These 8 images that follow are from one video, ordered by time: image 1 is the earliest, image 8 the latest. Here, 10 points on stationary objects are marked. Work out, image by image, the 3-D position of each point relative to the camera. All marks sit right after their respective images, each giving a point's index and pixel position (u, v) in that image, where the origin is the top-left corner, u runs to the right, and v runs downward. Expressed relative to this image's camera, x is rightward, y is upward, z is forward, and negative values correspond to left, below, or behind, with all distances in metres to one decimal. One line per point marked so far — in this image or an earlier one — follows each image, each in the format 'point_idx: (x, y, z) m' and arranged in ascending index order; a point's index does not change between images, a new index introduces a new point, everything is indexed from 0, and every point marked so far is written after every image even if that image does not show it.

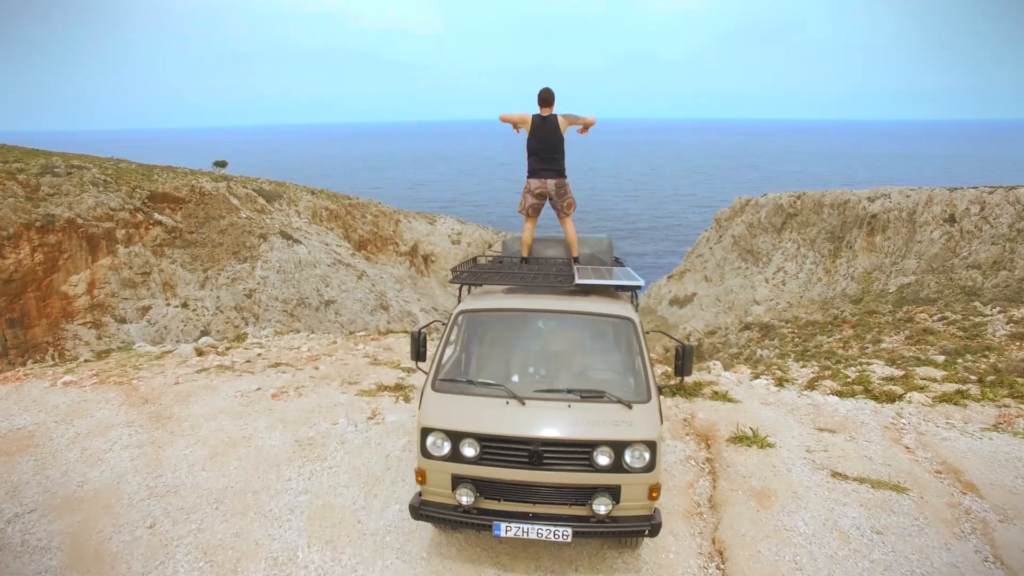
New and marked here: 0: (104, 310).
0: (-15.5, -0.8, +19.7) m
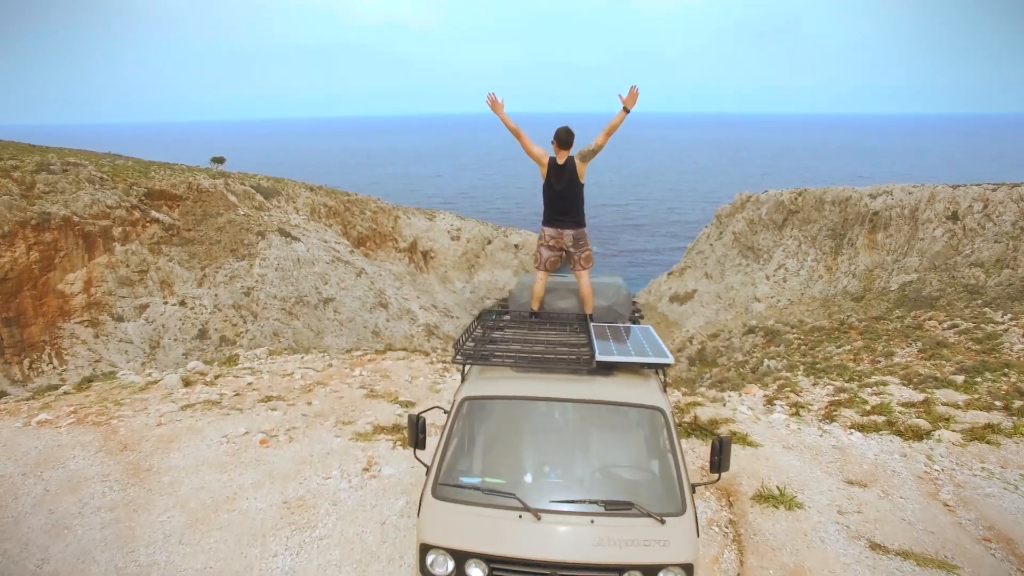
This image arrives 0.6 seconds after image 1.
0: (-15.5, -0.8, +19.6) m
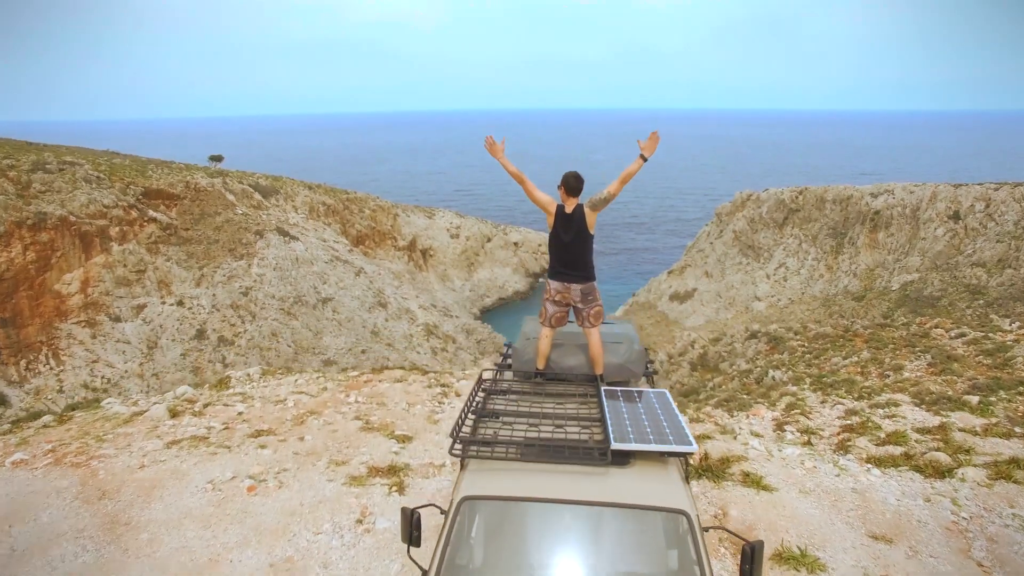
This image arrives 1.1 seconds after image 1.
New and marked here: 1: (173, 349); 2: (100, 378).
0: (-15.5, -0.8, +19.5) m
1: (-13.1, -2.4, +19.9) m
2: (-14.5, -3.1, +18.3) m
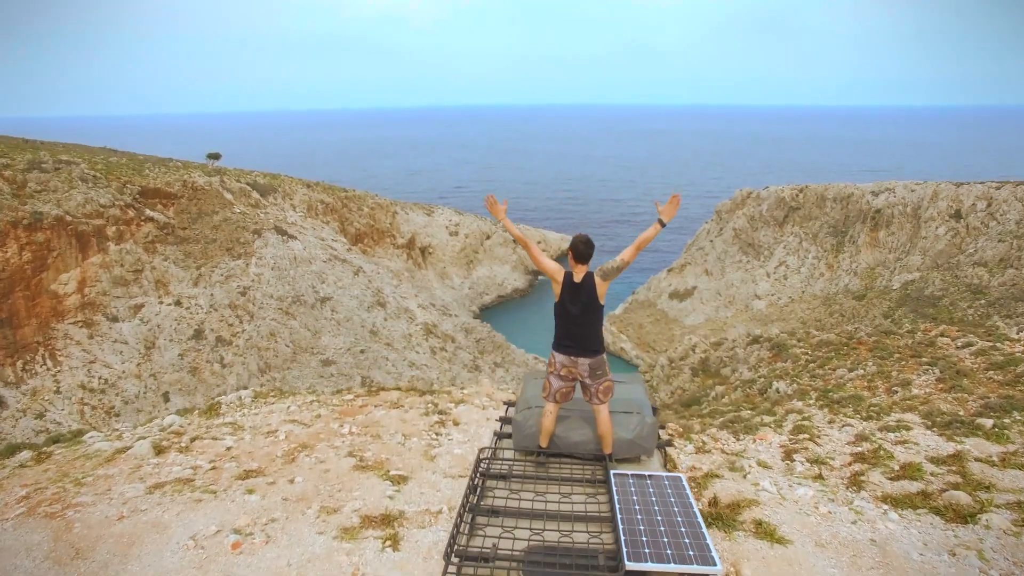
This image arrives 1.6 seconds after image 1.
0: (-15.5, -0.8, +19.4) m
1: (-13.1, -2.4, +19.8) m
2: (-14.5, -3.1, +18.3) m
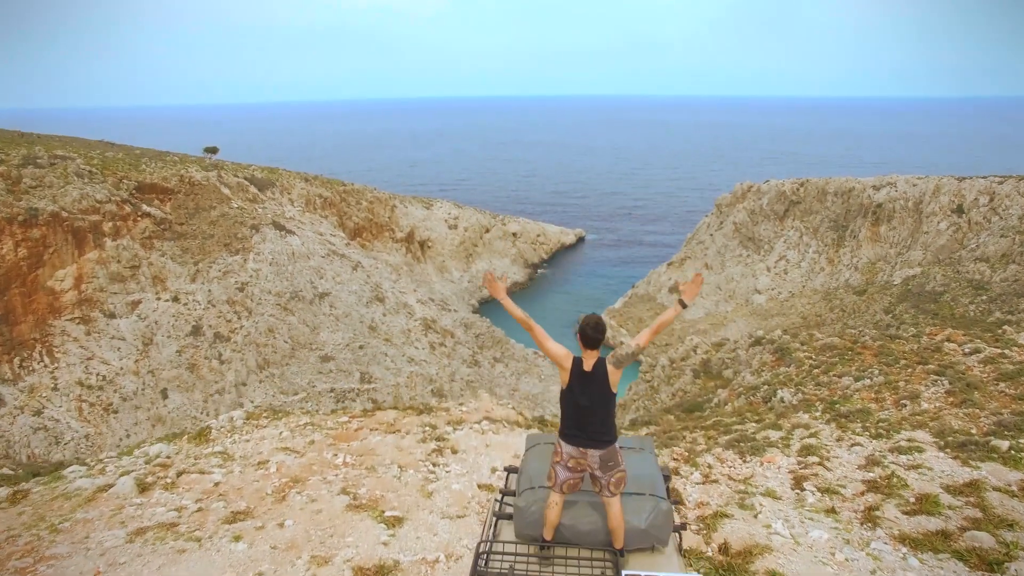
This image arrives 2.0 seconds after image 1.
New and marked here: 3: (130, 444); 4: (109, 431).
0: (-15.6, -0.7, +19.3) m
1: (-13.1, -2.2, +19.8) m
2: (-14.5, -3.0, +18.2) m
3: (-12.9, -5.2, +17.5) m
4: (-13.5, -4.7, +17.4) m
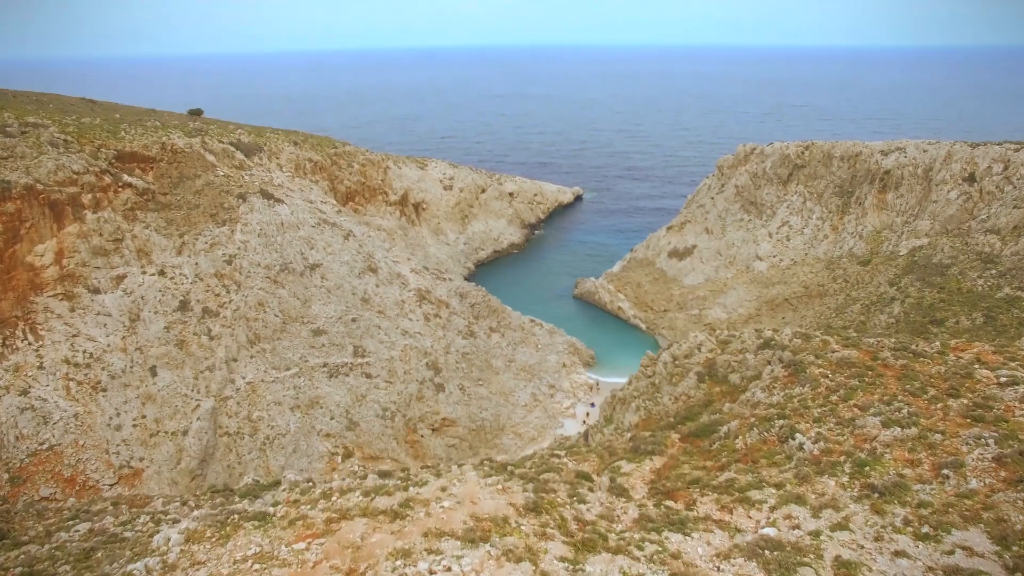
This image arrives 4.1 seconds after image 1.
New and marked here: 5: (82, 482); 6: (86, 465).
0: (-15.7, +0.2, +18.6) m
1: (-13.2, -1.3, +19.3) m
2: (-14.6, -2.2, +17.8) m
3: (-13.1, -4.5, +17.3) m
4: (-13.7, -4.0, +17.2) m
5: (-13.0, -5.8, +15.7) m
6: (-13.2, -5.4, +16.0) m
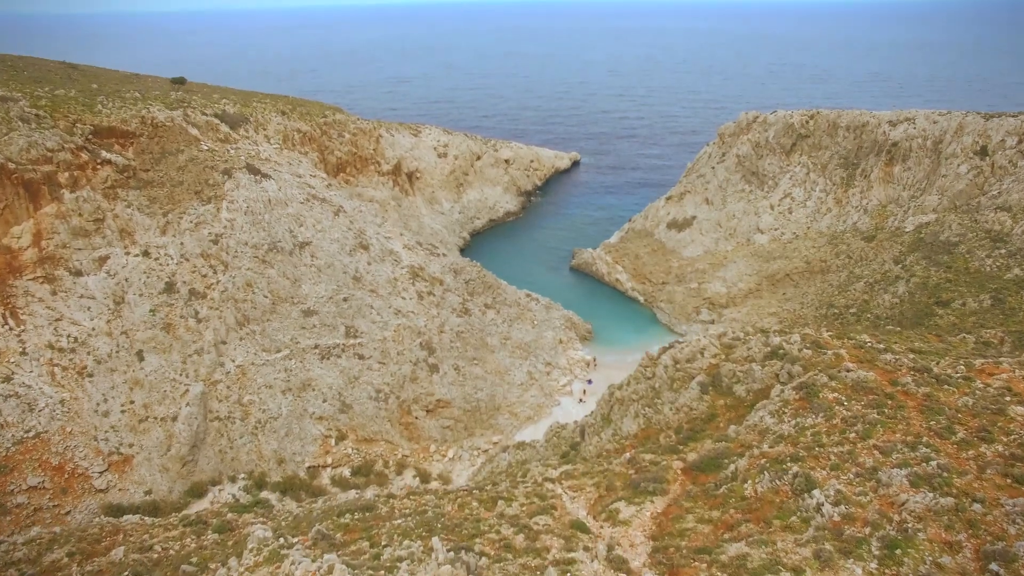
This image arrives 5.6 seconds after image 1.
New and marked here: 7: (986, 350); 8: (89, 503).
0: (-15.9, +0.8, +18.0) m
1: (-13.4, -0.7, +18.7) m
2: (-14.8, -1.7, +17.3) m
3: (-13.2, -4.0, +17.0) m
4: (-13.8, -3.5, +16.8) m
5: (-13.2, -5.4, +15.5) m
6: (-13.3, -5.0, +15.8) m
7: (+12.7, -1.8, +13.8) m
8: (-12.5, -6.3, +15.3) m
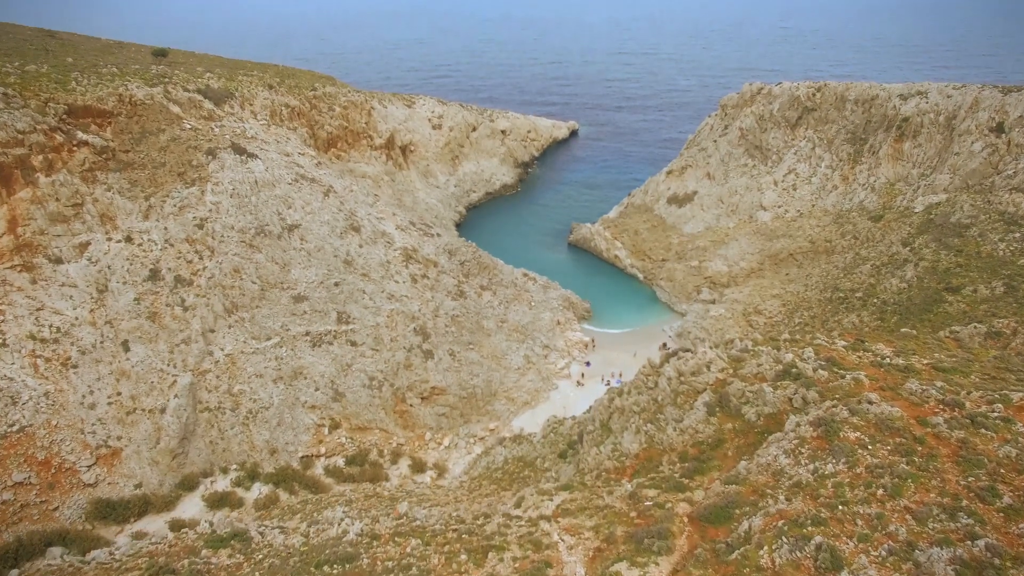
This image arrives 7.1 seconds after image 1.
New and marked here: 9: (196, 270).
0: (-16.0, +1.1, +17.3) m
1: (-13.6, -0.3, +18.1) m
2: (-14.9, -1.4, +16.7) m
3: (-13.3, -3.7, +16.6) m
4: (-13.9, -3.2, +16.4) m
5: (-13.3, -5.2, +15.2) m
6: (-13.4, -4.8, +15.5) m
7: (+12.5, -1.6, +13.3) m
8: (-12.6, -6.1, +15.0) m
9: (-11.8, +0.6, +19.4) m
